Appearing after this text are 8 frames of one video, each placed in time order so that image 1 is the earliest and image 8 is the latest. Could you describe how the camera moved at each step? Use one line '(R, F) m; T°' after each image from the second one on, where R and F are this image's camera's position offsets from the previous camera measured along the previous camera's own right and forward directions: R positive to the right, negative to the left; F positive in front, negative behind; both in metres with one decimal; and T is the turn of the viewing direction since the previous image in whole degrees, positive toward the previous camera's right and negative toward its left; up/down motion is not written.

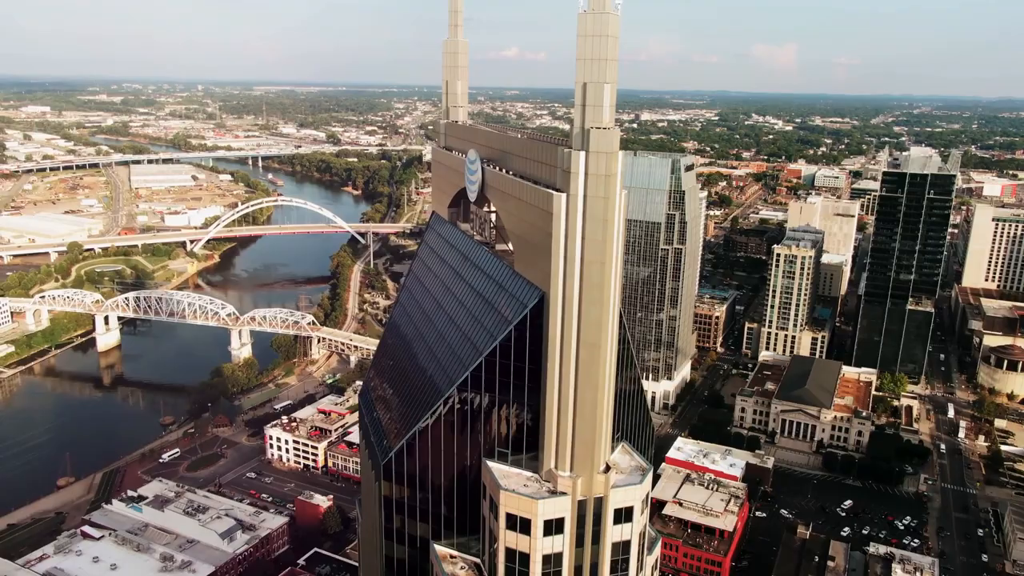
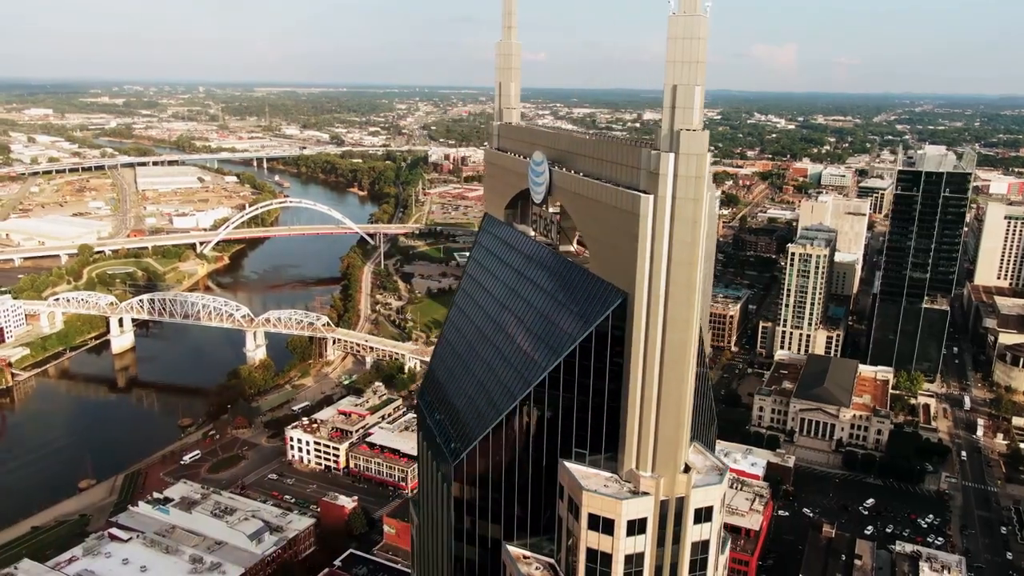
(-1.0, 0.0) m; 0°
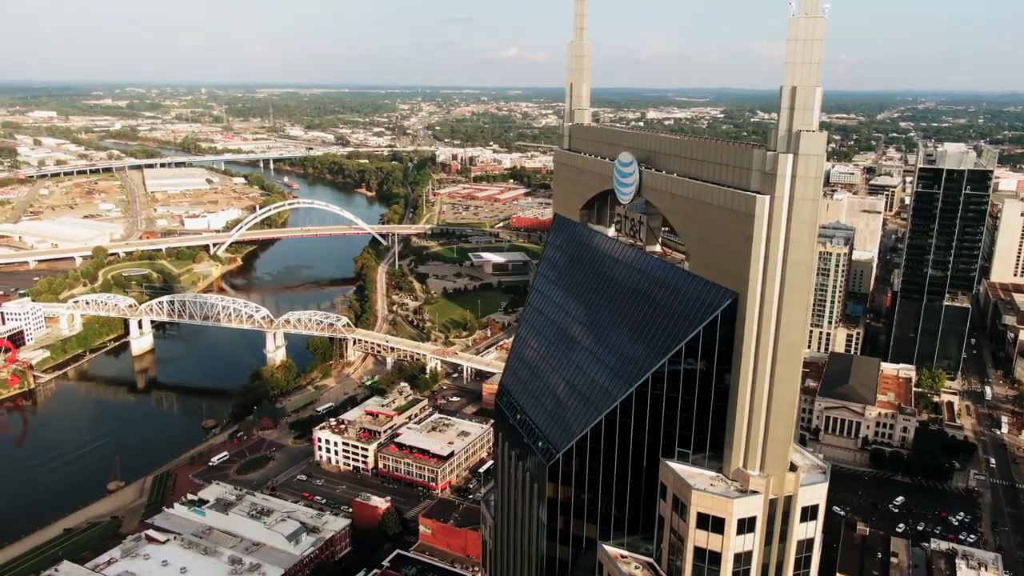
(-1.3, -0.1) m; 0°
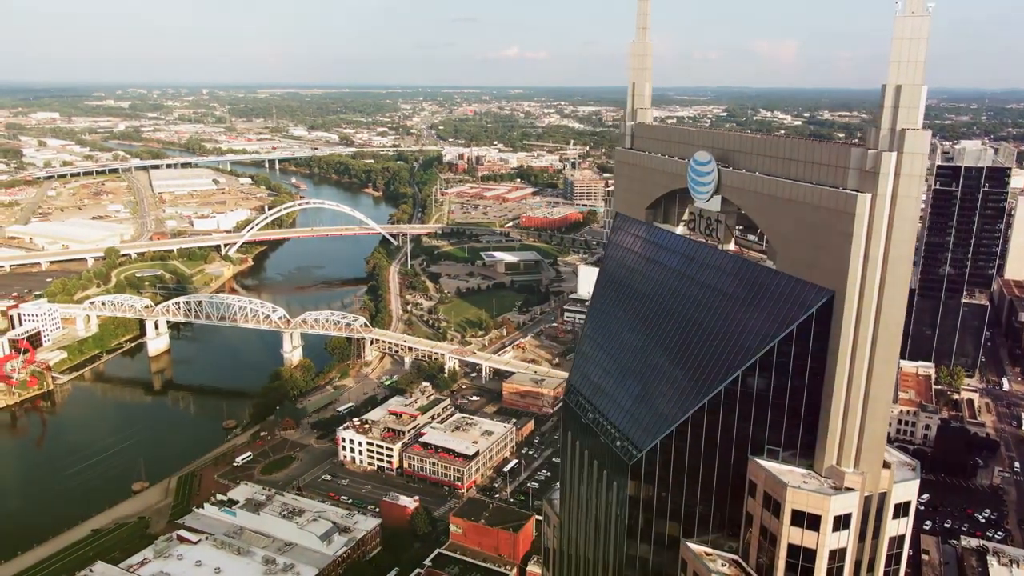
(-1.2, 0.0) m; 0°
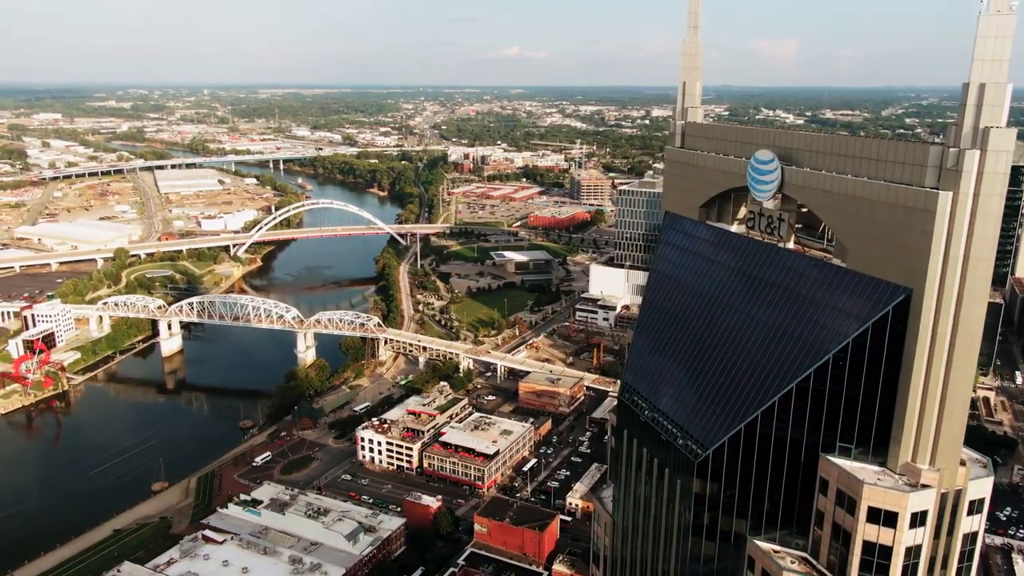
(-0.9, 0.0) m; 0°
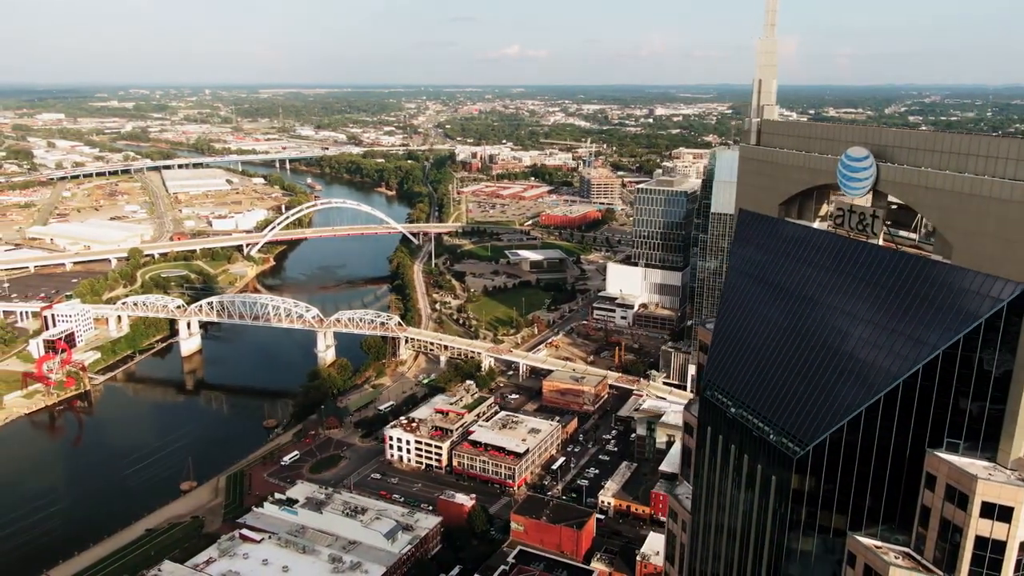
(-1.4, 0.0) m; 0°
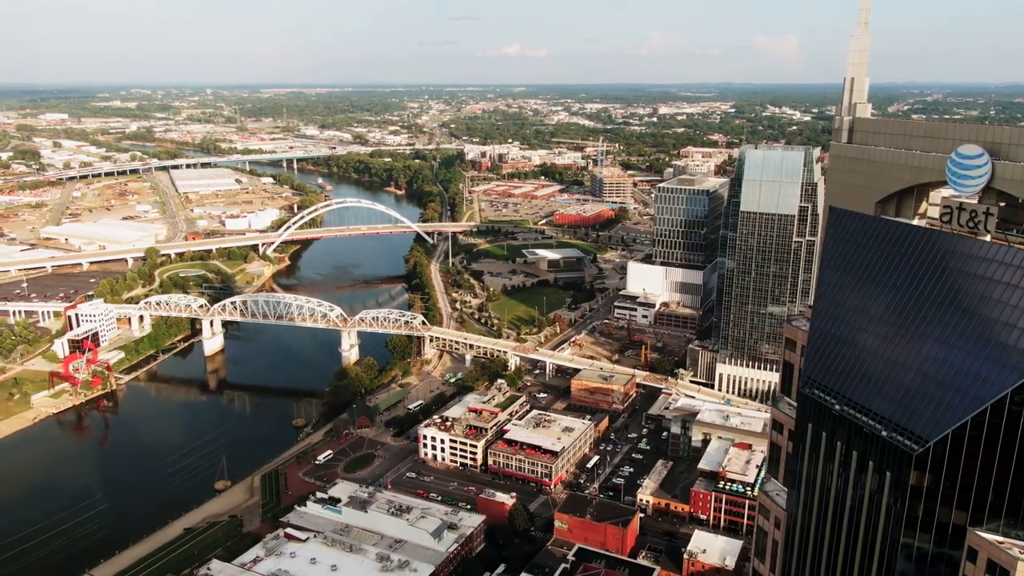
(-1.8, 0.0) m; 0°
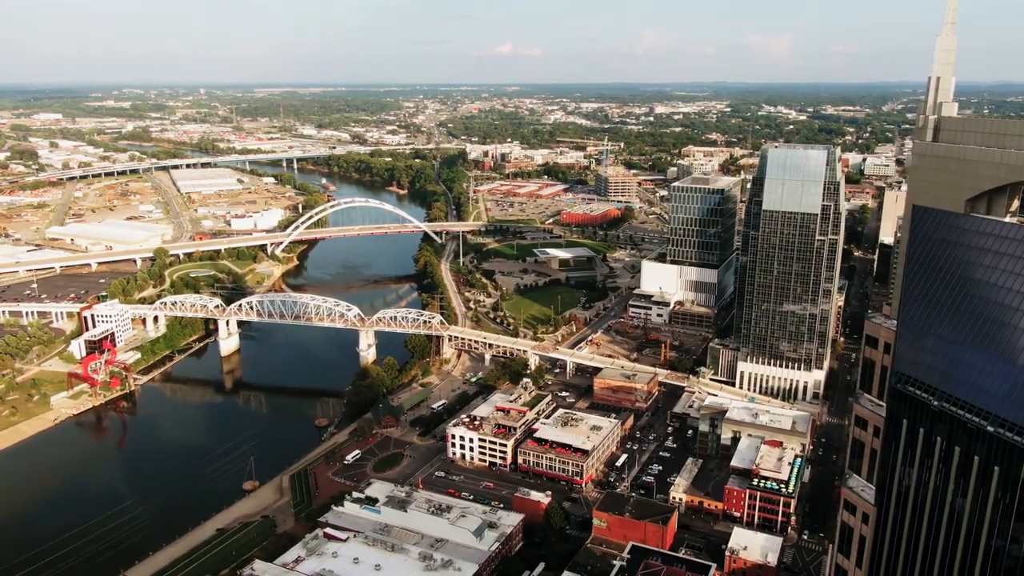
(-1.8, 0.0) m; +1°
